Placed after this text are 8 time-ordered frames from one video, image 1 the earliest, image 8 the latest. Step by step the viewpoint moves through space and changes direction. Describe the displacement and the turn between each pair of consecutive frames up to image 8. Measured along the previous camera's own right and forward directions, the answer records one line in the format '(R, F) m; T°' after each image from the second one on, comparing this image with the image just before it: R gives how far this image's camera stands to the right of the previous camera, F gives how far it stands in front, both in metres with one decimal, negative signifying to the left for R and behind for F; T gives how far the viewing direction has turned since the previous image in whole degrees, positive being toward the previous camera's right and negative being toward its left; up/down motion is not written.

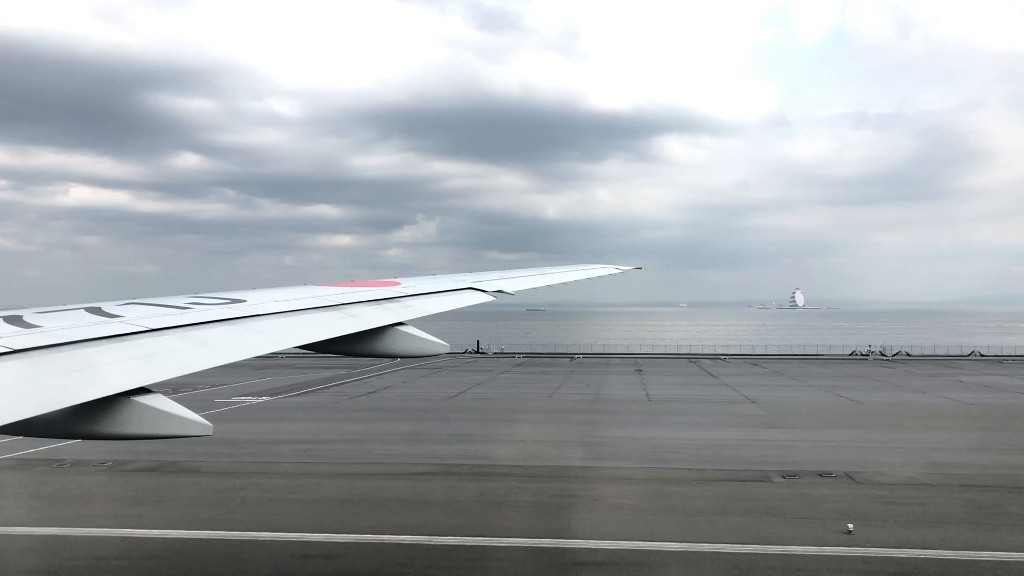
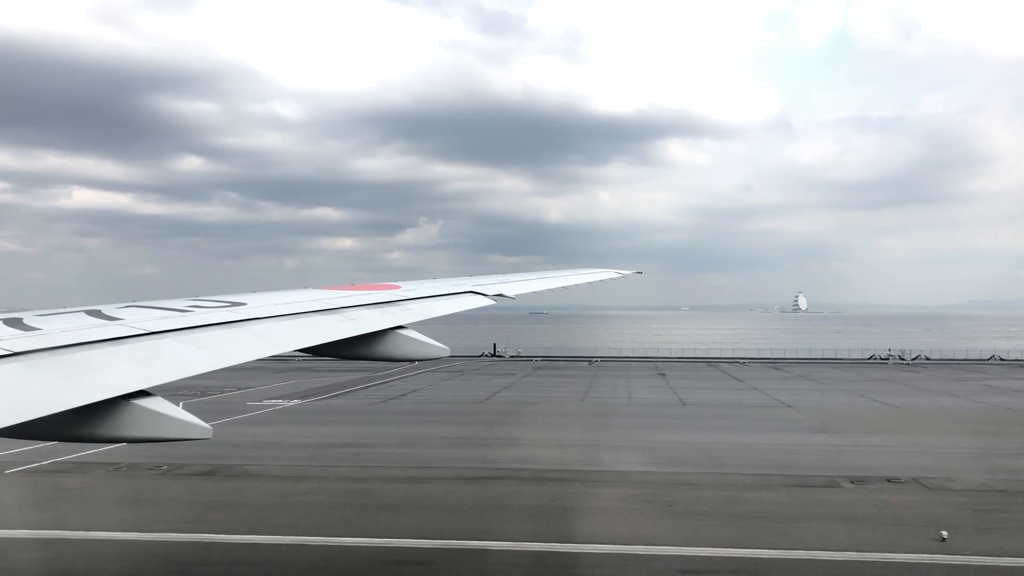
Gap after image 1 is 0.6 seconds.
(-1.3, +0.1) m; 0°
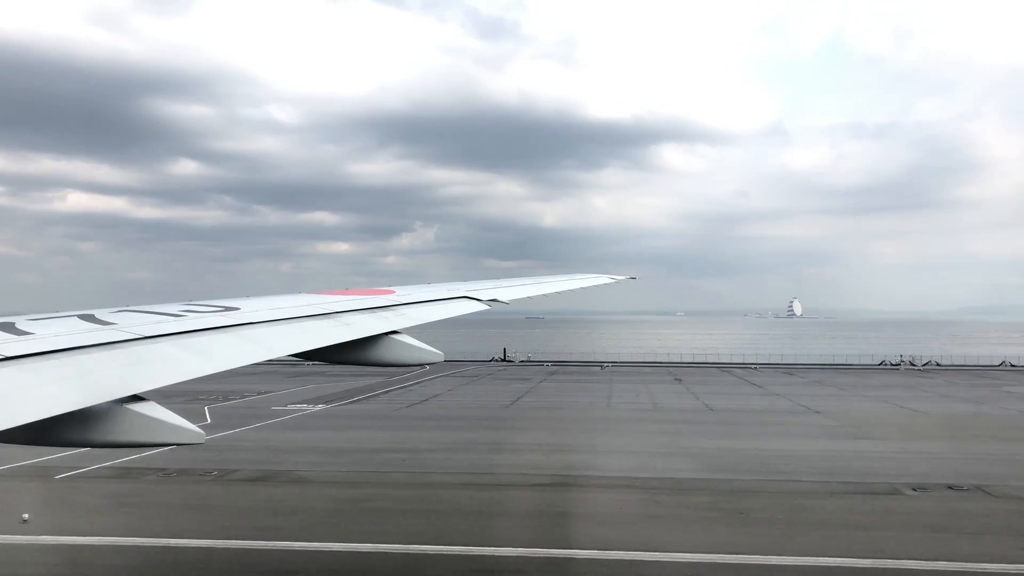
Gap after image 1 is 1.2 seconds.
(-1.3, +0.1) m; 0°
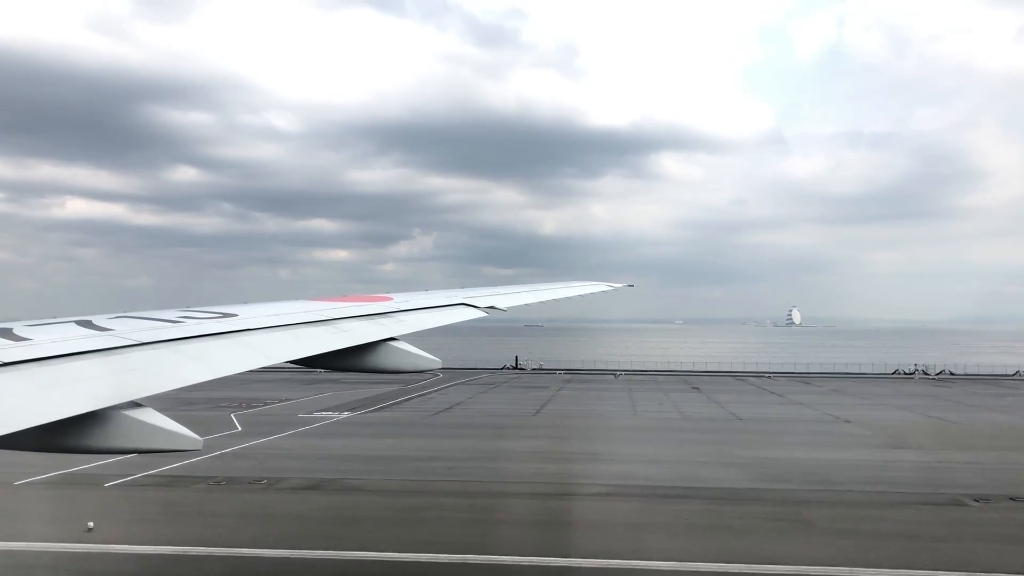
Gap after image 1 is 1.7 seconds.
(-1.3, +0.1) m; 0°
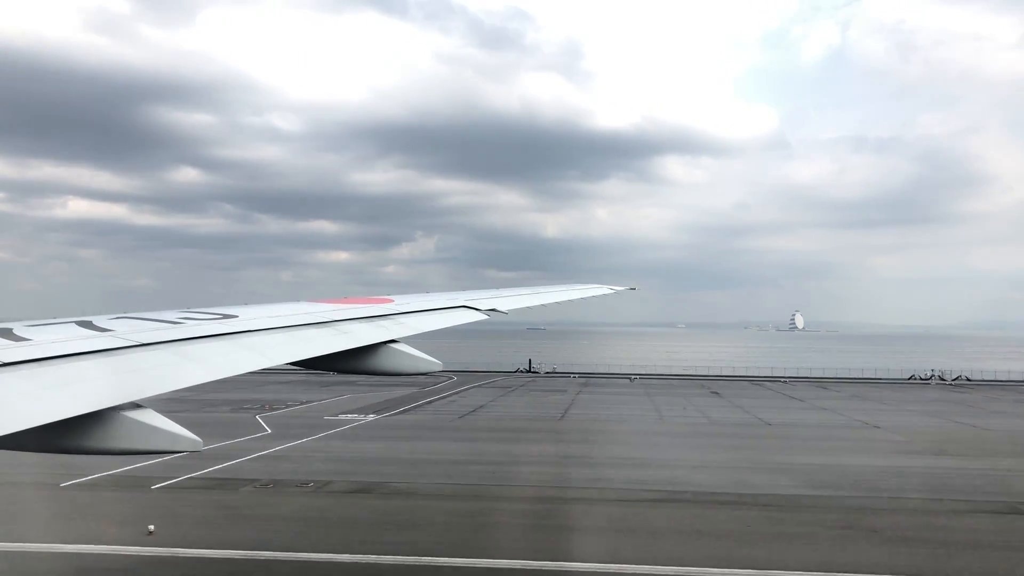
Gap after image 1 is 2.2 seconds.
(-1.1, +0.1) m; 0°
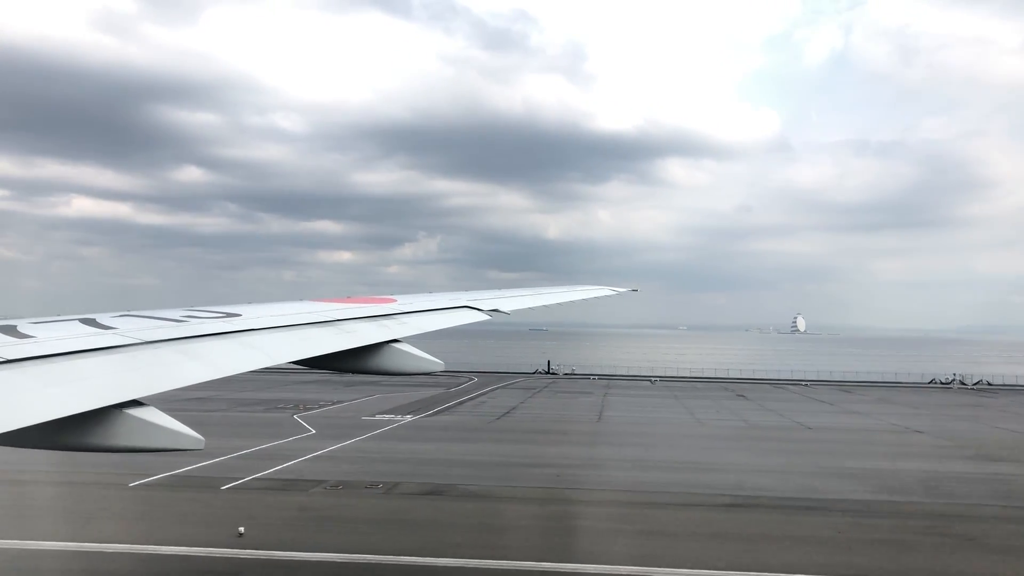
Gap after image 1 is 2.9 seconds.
(-1.5, +0.1) m; 0°
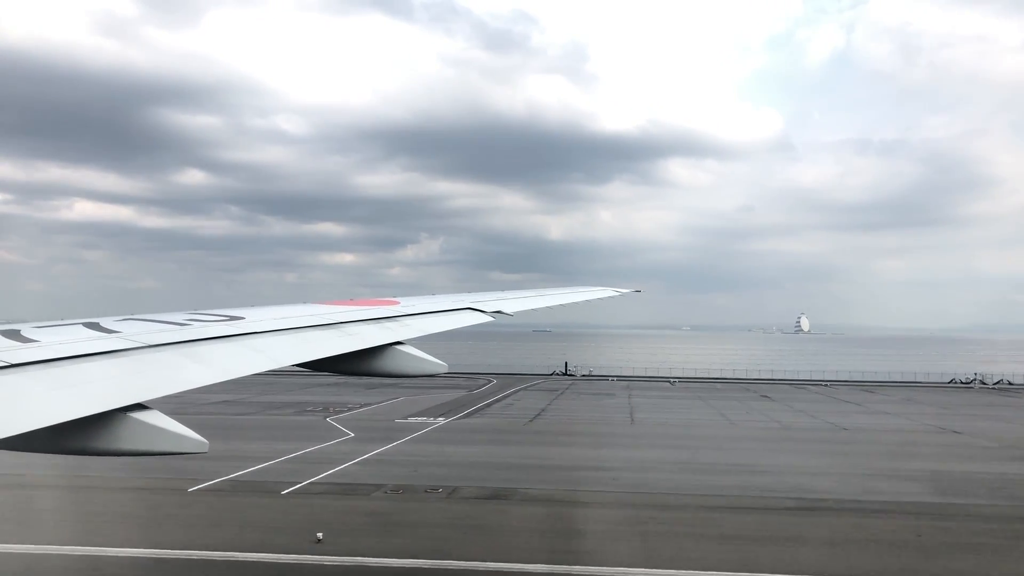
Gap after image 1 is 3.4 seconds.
(-1.3, +0.1) m; 0°
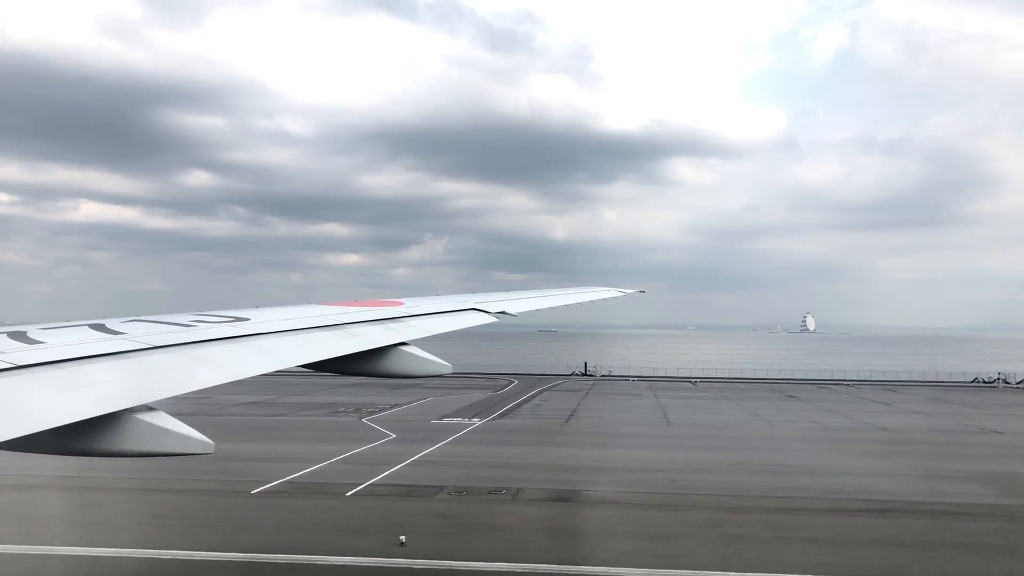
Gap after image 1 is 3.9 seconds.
(-1.3, +0.1) m; 0°
